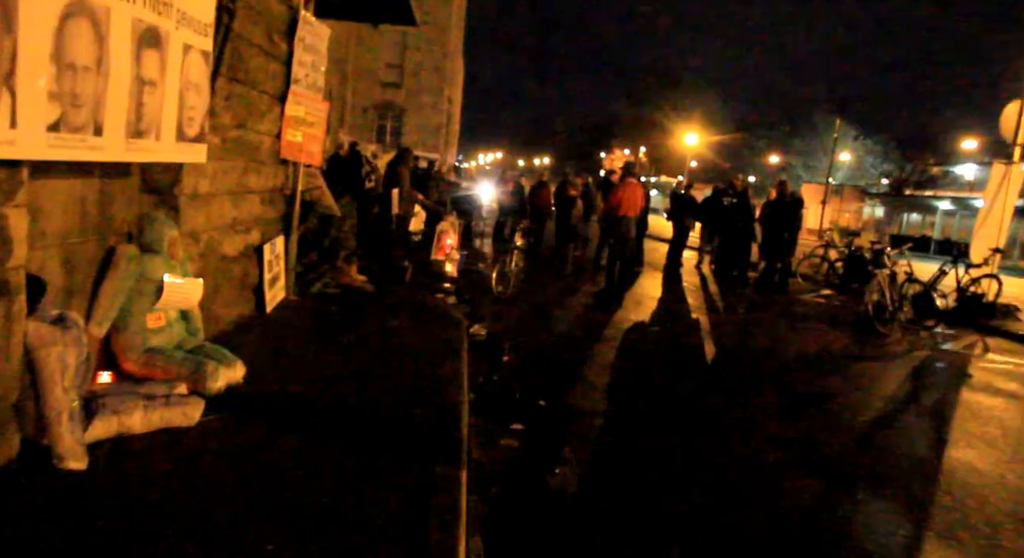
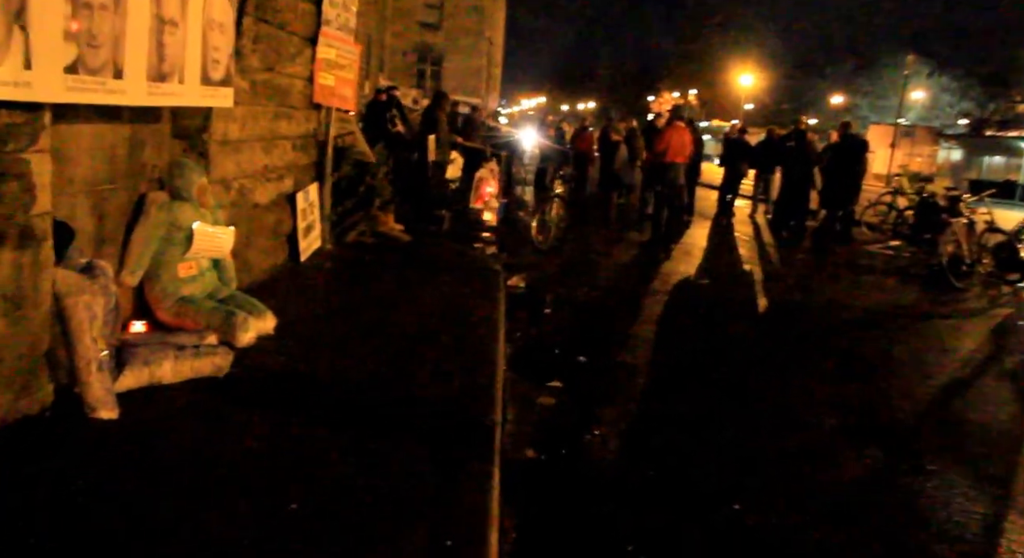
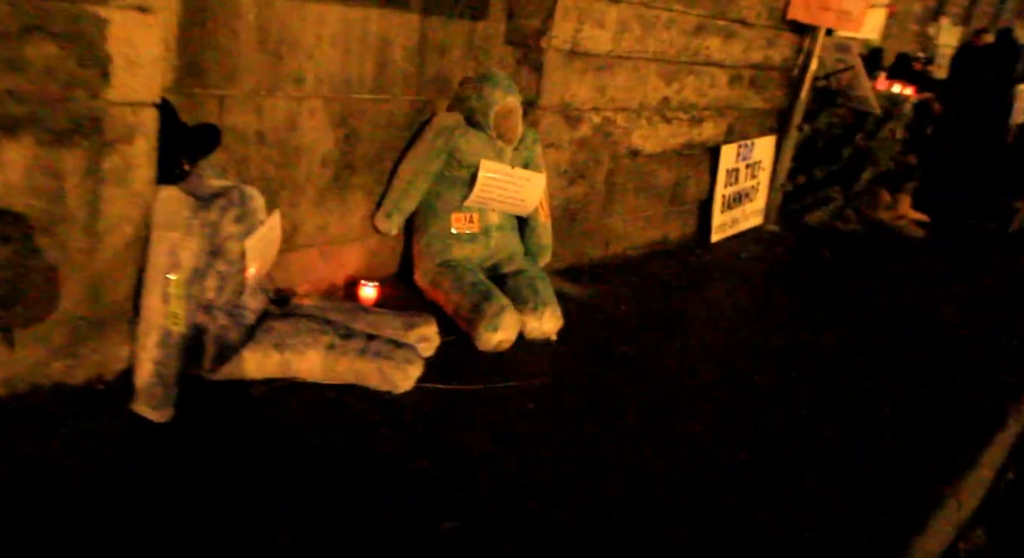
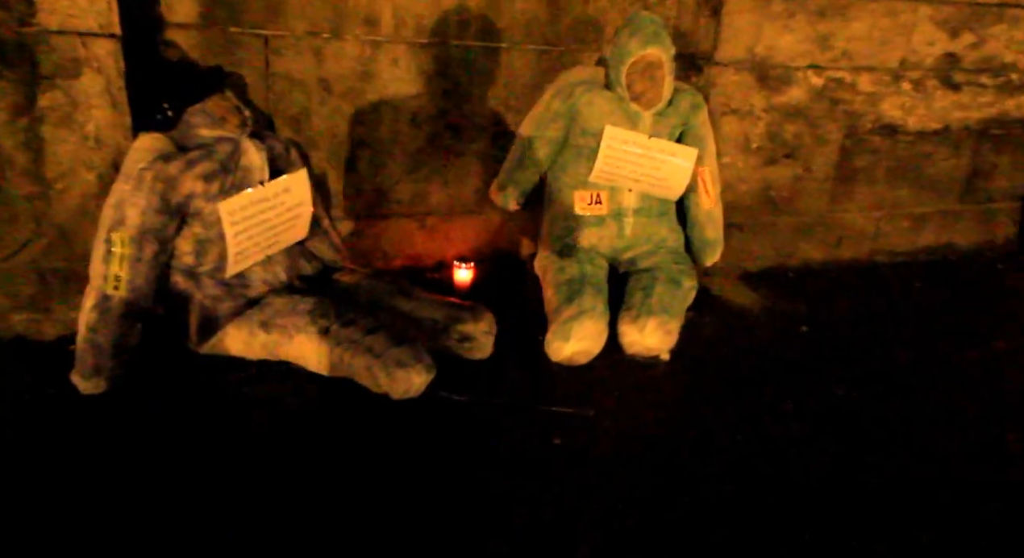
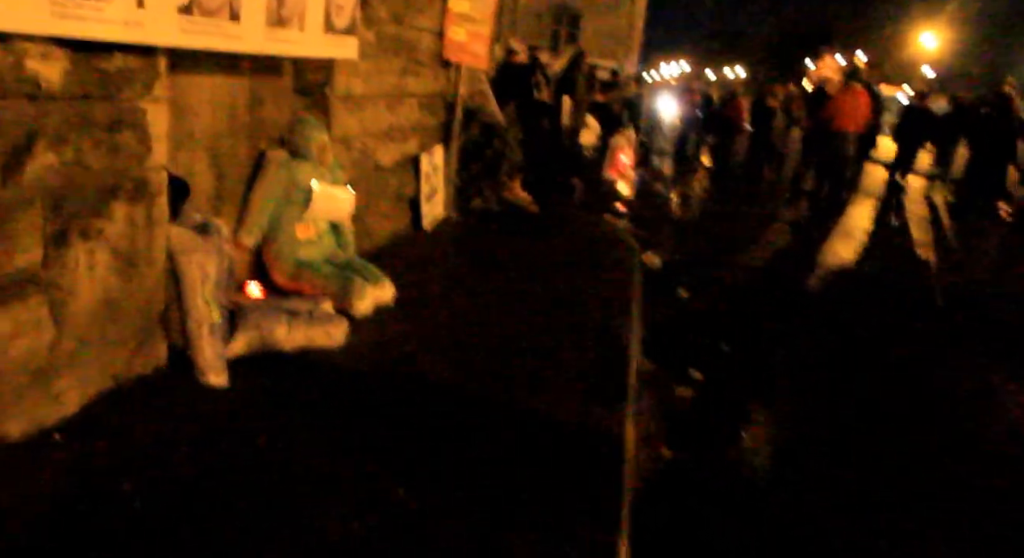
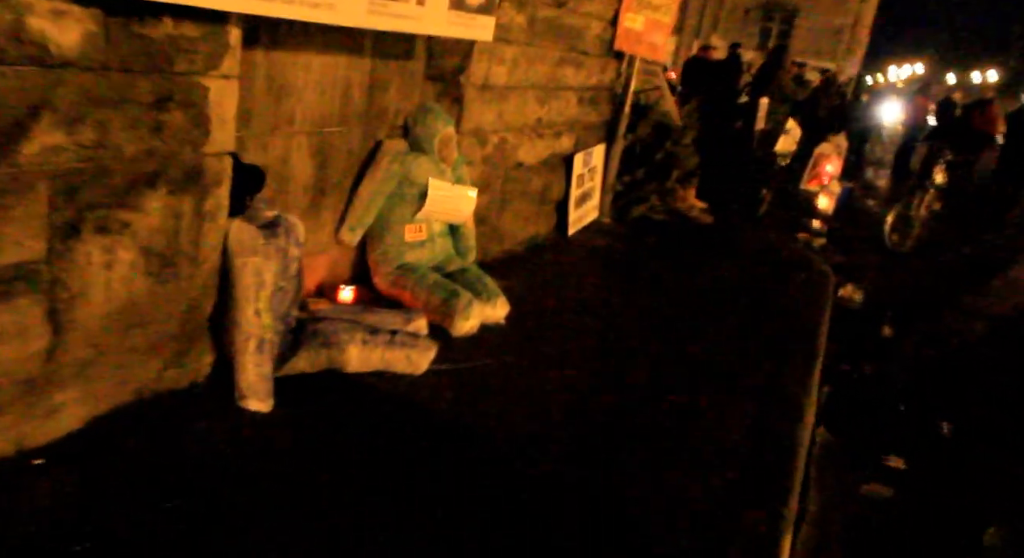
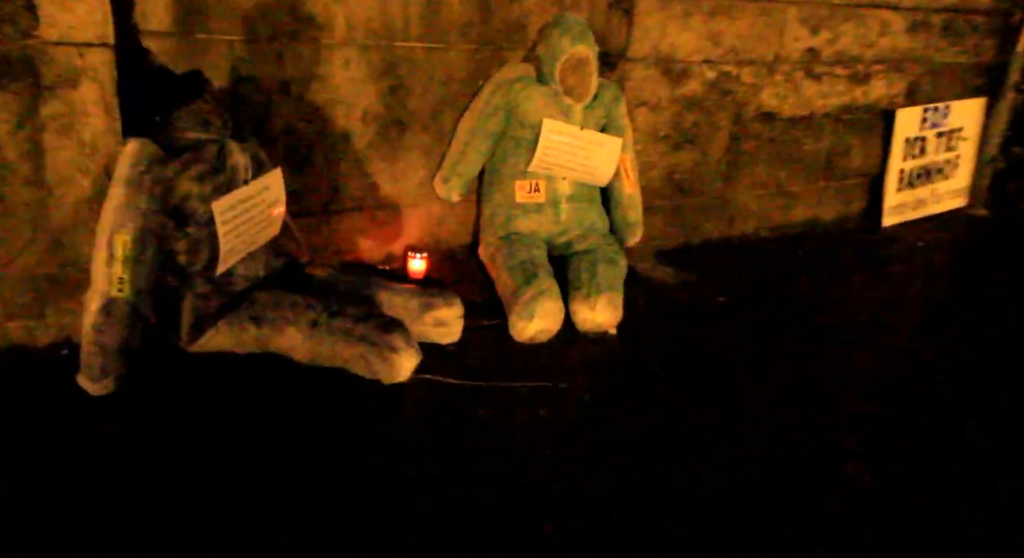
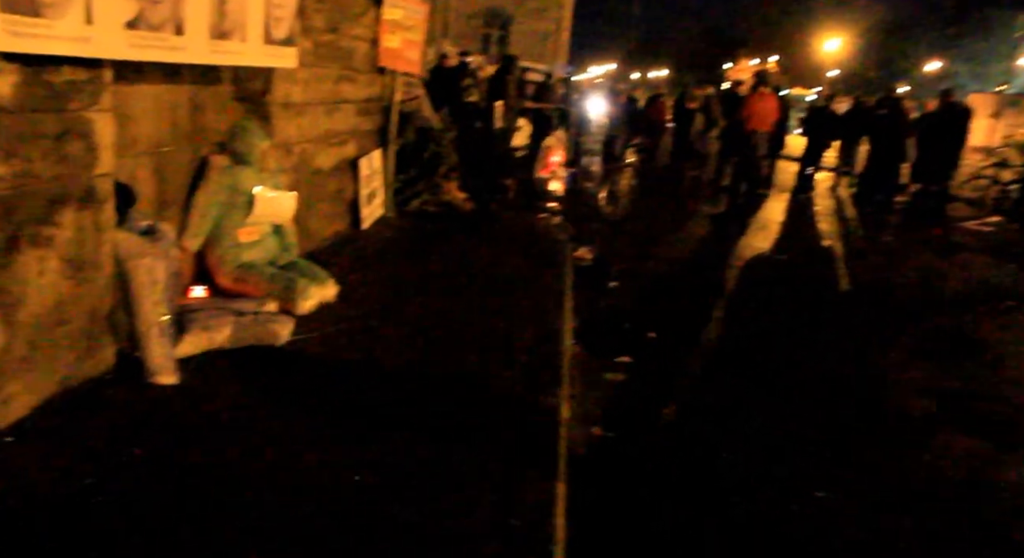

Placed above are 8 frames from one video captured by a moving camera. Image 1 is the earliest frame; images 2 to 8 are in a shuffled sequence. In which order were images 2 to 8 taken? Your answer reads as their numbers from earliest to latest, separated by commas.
2, 8, 5, 6, 3, 7, 4
